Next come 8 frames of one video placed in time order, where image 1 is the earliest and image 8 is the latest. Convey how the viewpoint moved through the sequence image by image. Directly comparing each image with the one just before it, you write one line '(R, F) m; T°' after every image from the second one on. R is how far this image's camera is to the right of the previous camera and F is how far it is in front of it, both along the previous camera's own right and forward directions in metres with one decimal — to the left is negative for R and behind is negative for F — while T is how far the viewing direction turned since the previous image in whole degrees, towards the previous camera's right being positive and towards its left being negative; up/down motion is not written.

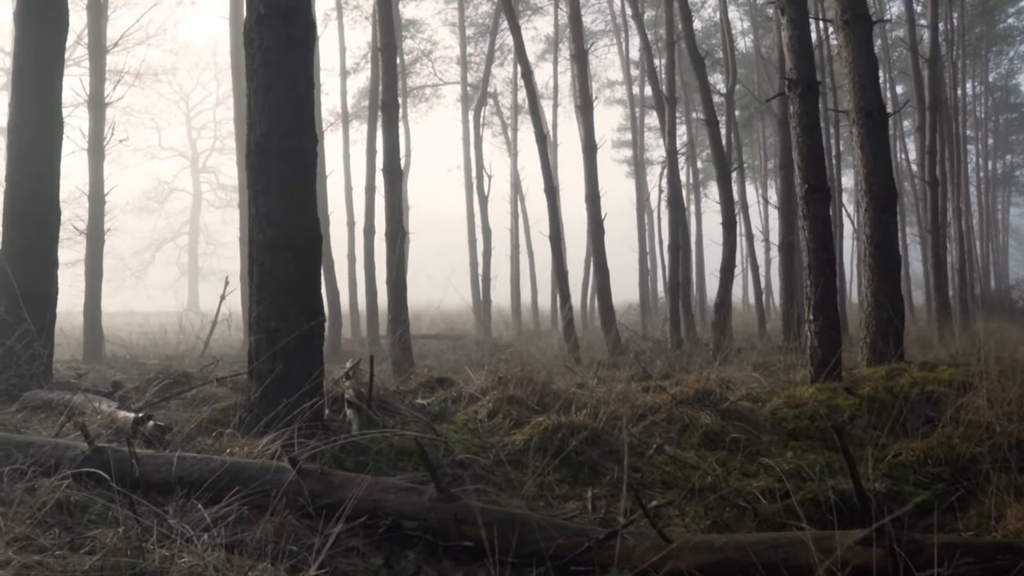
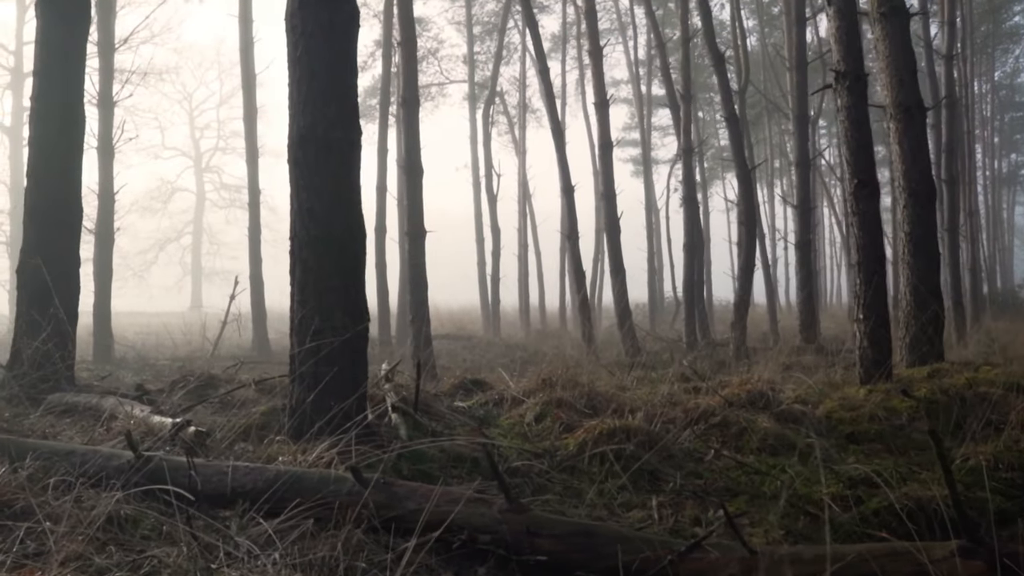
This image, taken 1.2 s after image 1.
(-0.3, +0.3) m; 0°
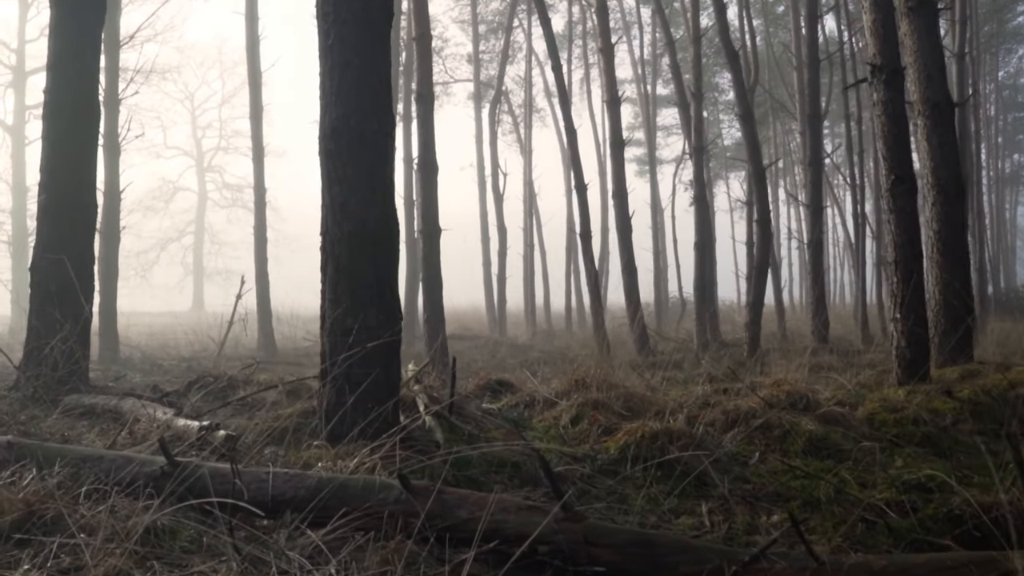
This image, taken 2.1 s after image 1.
(-0.2, +0.2) m; 0°
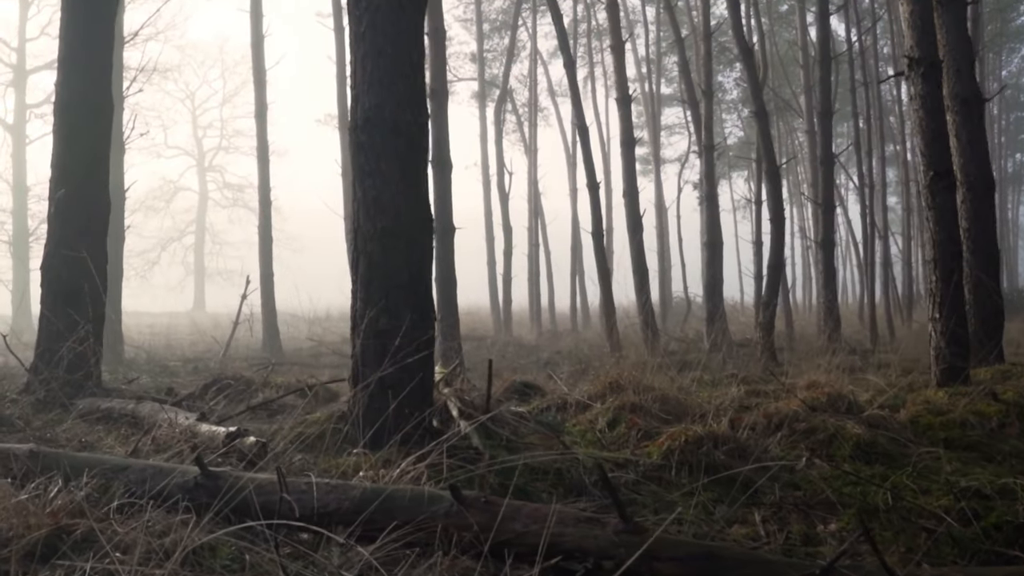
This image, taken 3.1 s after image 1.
(-0.2, +0.2) m; 0°
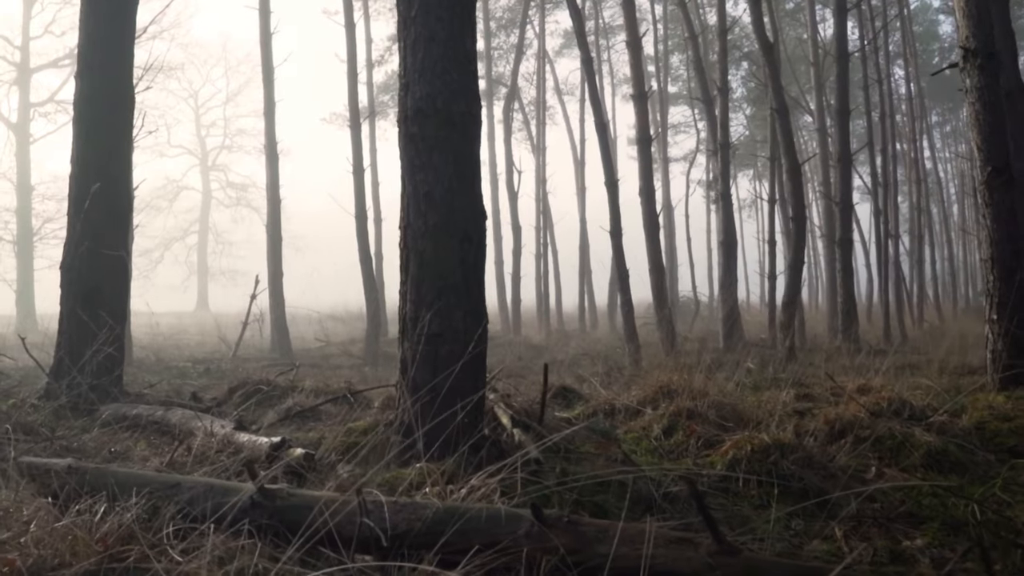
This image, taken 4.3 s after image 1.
(-0.3, +0.3) m; 0°
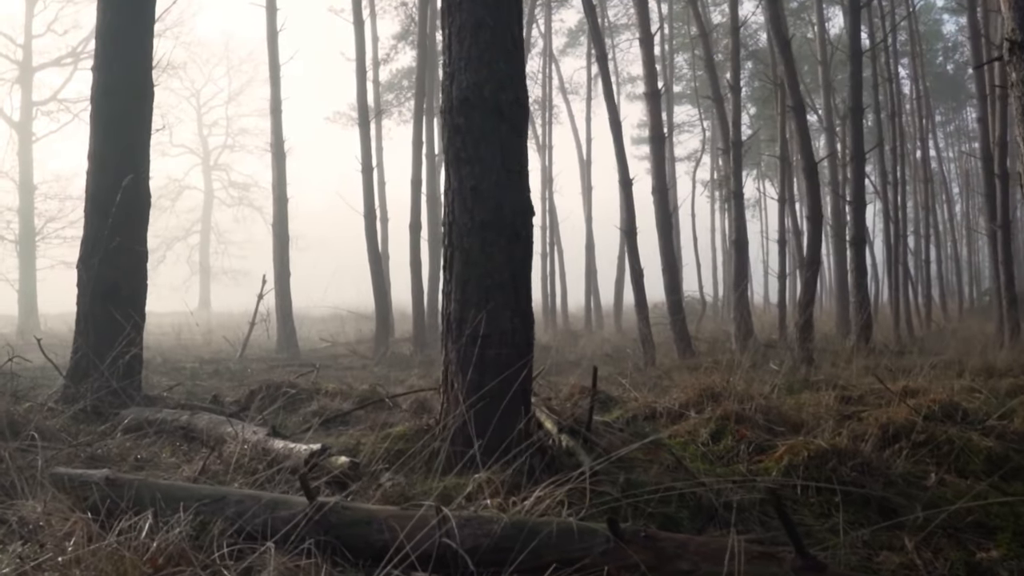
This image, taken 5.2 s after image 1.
(-0.3, +0.2) m; 0°
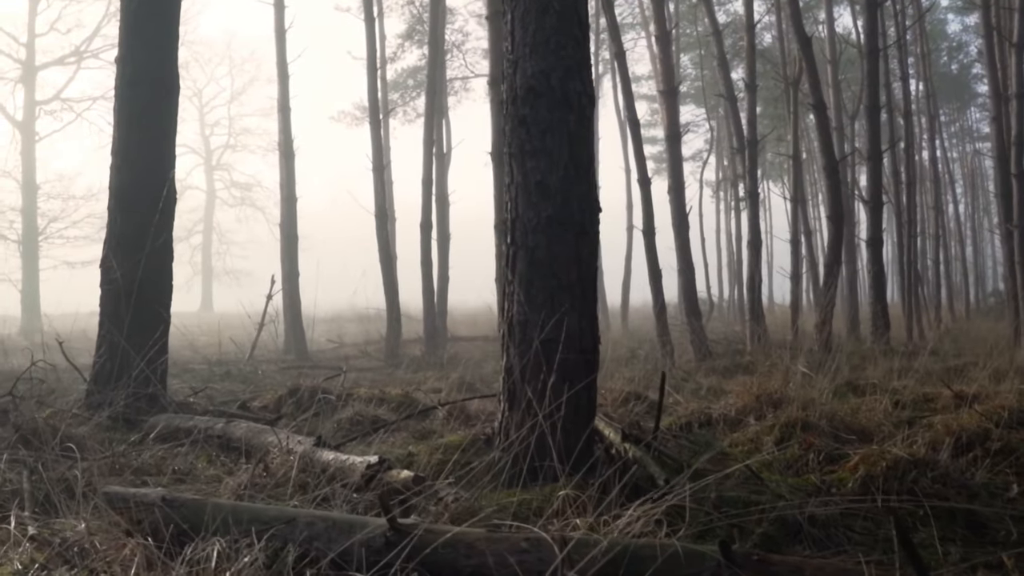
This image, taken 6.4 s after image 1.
(-0.3, +0.3) m; 0°
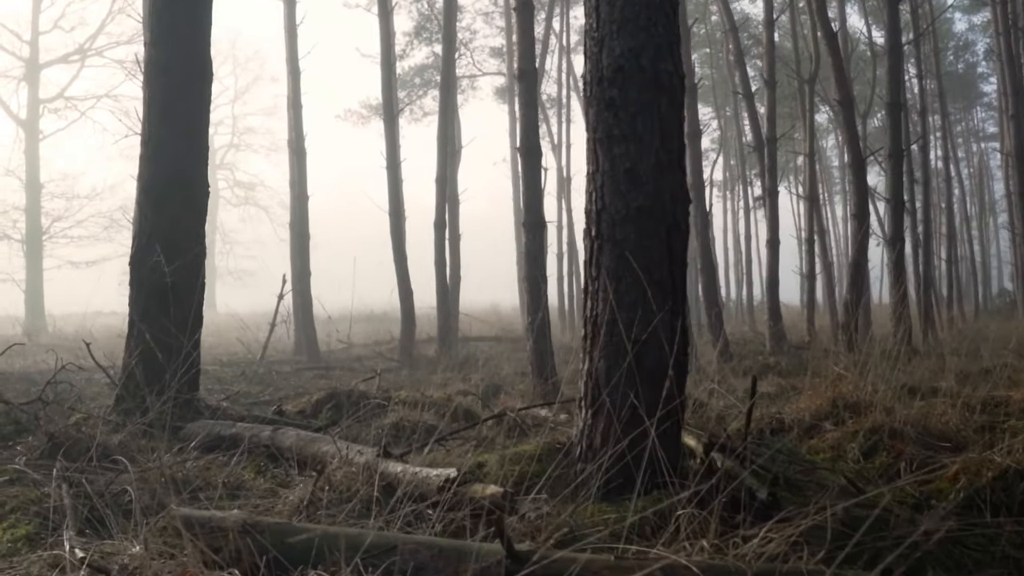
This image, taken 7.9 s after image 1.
(-0.4, +0.3) m; 0°
